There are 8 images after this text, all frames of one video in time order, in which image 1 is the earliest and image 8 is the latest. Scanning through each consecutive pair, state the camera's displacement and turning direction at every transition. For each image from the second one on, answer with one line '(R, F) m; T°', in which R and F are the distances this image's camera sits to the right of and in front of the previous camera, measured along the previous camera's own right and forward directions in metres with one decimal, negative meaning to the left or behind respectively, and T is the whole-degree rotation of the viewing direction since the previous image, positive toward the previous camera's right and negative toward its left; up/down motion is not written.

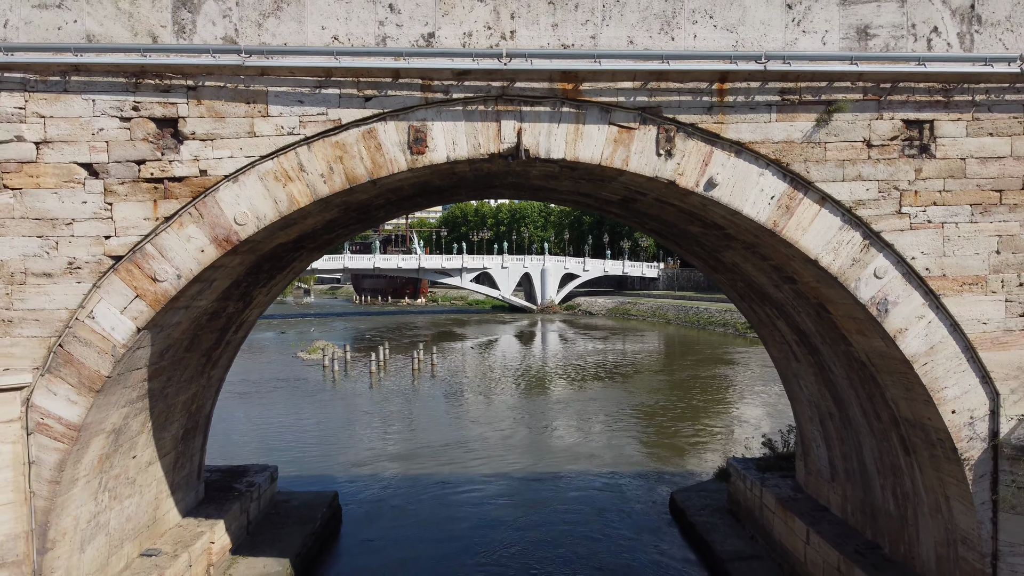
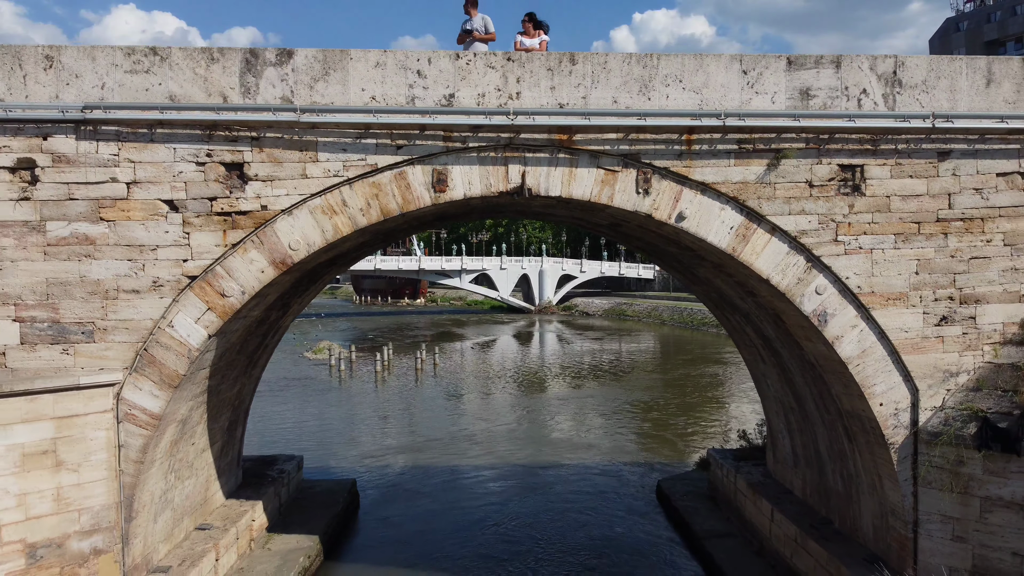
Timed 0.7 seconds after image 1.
(-0.1, -0.9) m; 0°
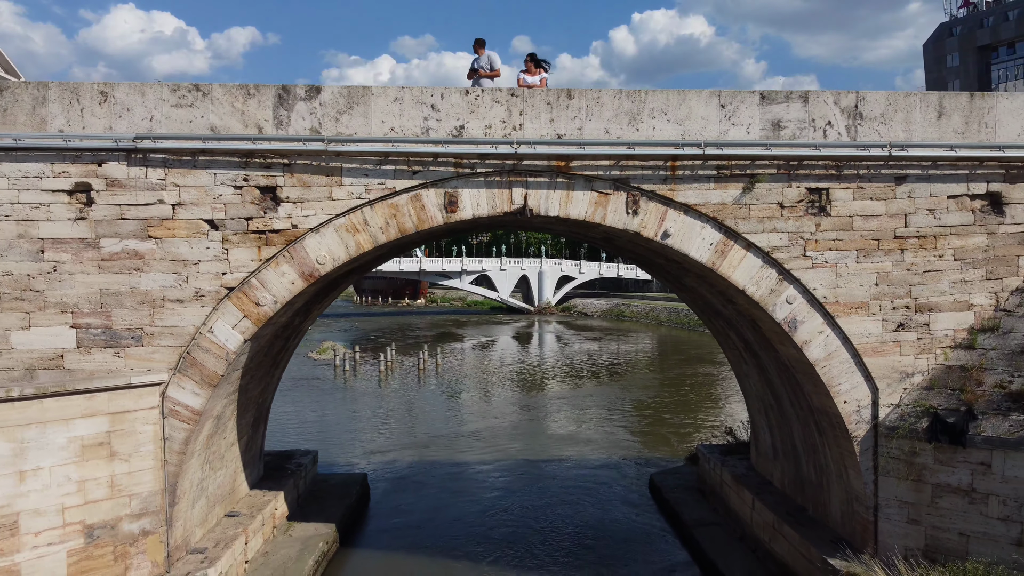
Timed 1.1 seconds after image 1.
(0.0, -0.6) m; 0°
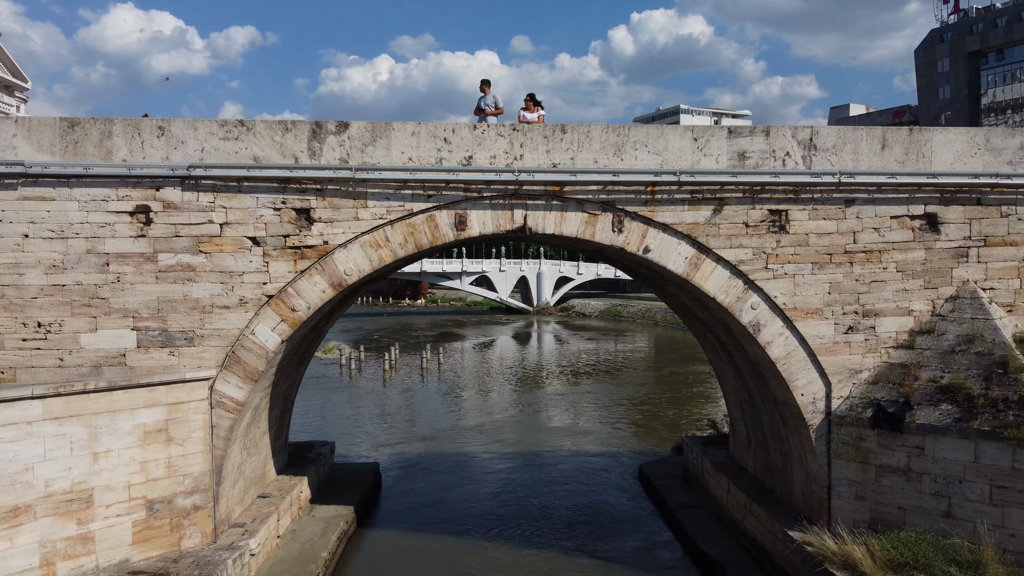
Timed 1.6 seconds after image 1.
(0.0, -0.9) m; 0°
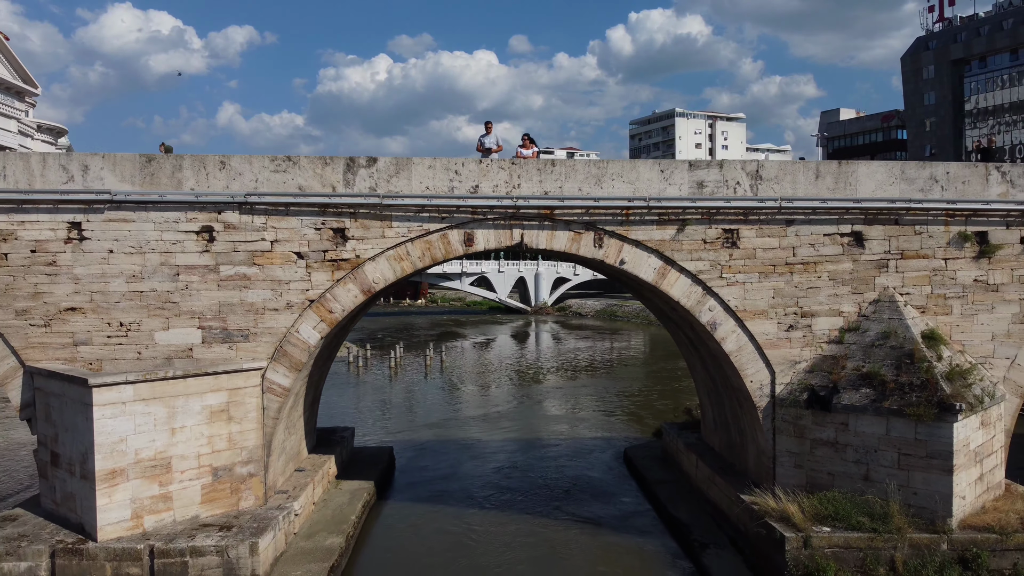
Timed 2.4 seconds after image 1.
(0.0, -1.4) m; 0°
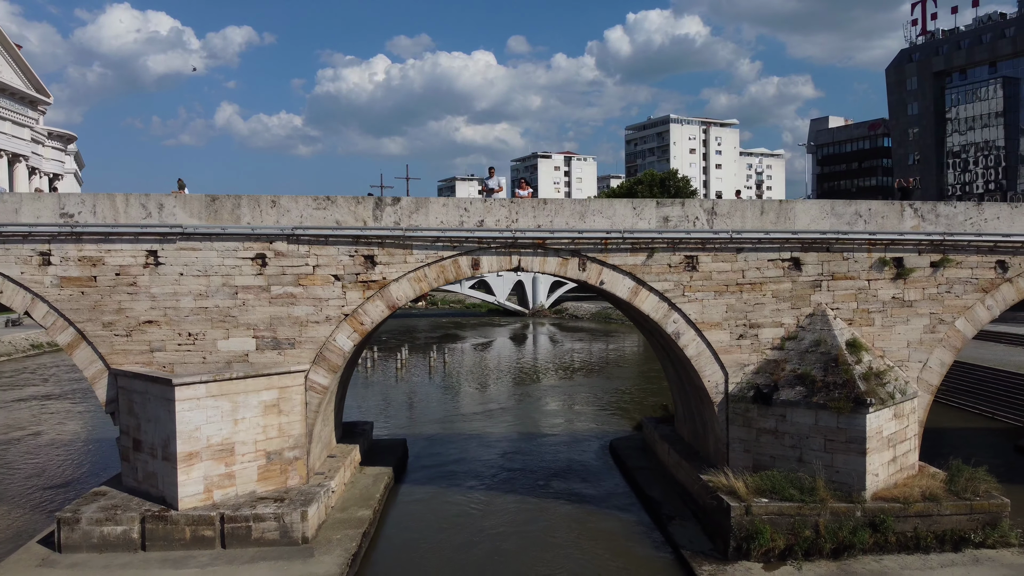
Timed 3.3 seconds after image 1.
(0.0, -1.7) m; 0°
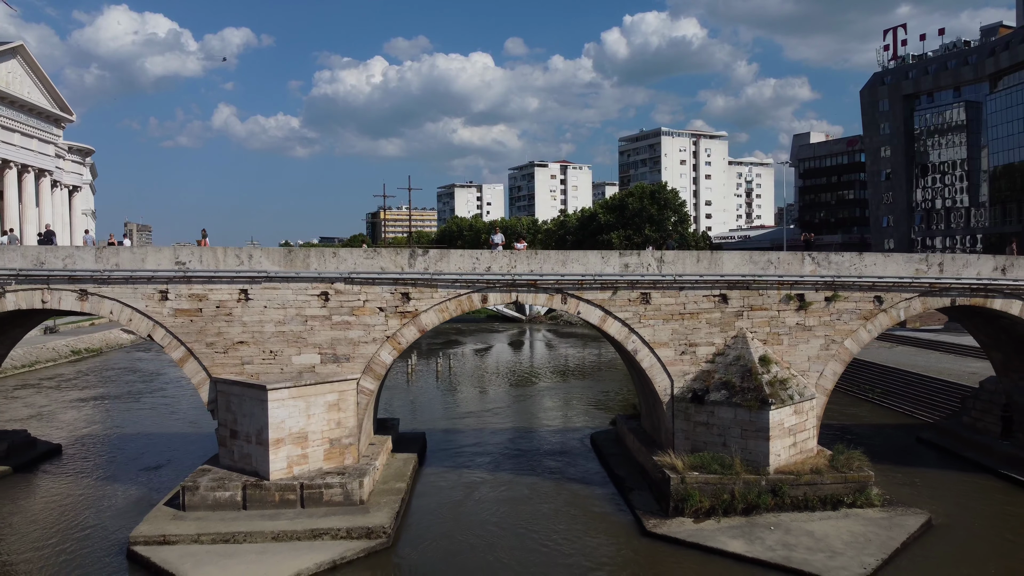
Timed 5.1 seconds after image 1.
(0.0, -3.3) m; 0°
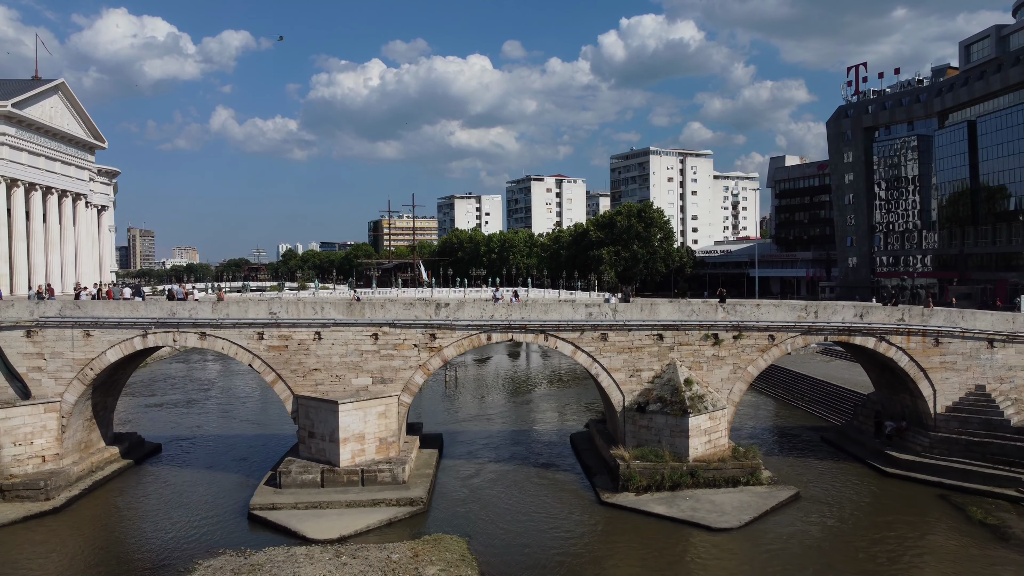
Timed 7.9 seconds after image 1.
(0.0, -5.3) m; 0°
